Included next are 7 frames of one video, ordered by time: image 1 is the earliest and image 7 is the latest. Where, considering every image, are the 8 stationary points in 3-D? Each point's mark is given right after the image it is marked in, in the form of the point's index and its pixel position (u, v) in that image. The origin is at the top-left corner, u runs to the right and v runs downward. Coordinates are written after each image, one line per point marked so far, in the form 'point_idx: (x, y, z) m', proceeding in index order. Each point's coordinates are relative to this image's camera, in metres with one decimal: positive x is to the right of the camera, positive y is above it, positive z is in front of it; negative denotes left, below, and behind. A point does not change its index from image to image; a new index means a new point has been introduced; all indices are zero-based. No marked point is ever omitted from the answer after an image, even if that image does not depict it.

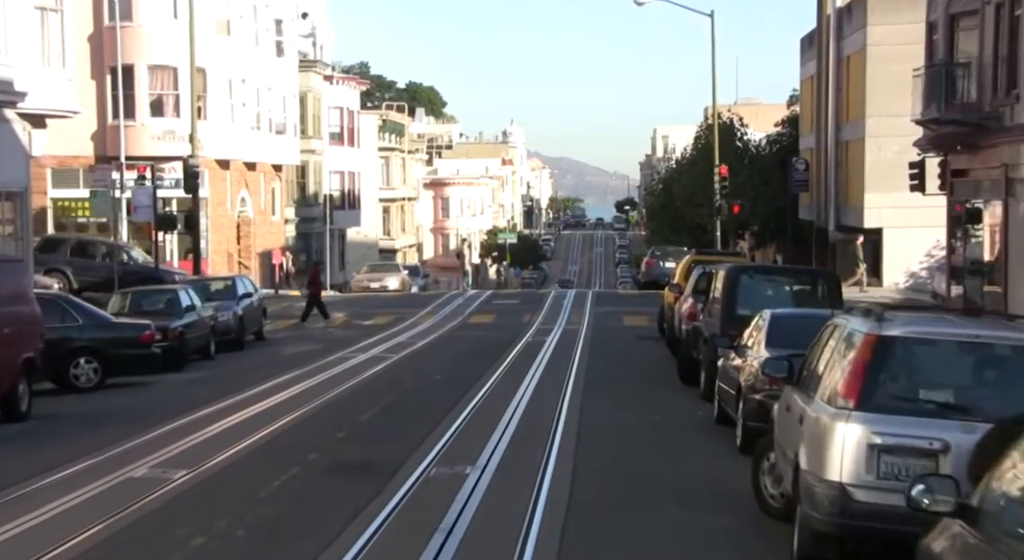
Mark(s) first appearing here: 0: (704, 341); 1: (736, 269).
0: (+2.5, -0.8, +18.6) m
1: (+2.8, +0.1, +17.9) m
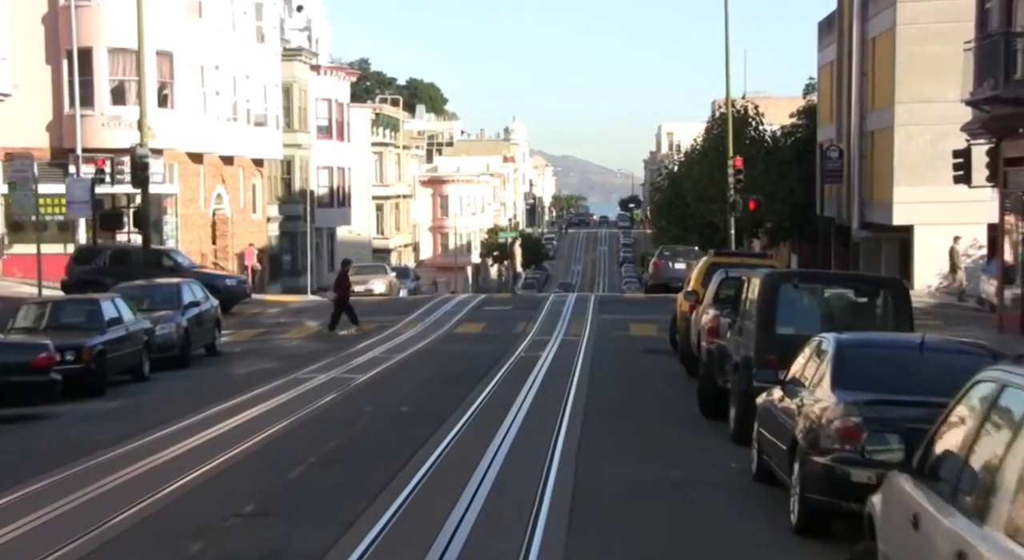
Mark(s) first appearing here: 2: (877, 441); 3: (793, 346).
0: (+2.3, -0.9, +14.8) m
1: (+2.6, 0.0, +14.1) m
2: (+2.3, -1.0, +9.1) m
3: (+2.7, -0.6, +13.7) m
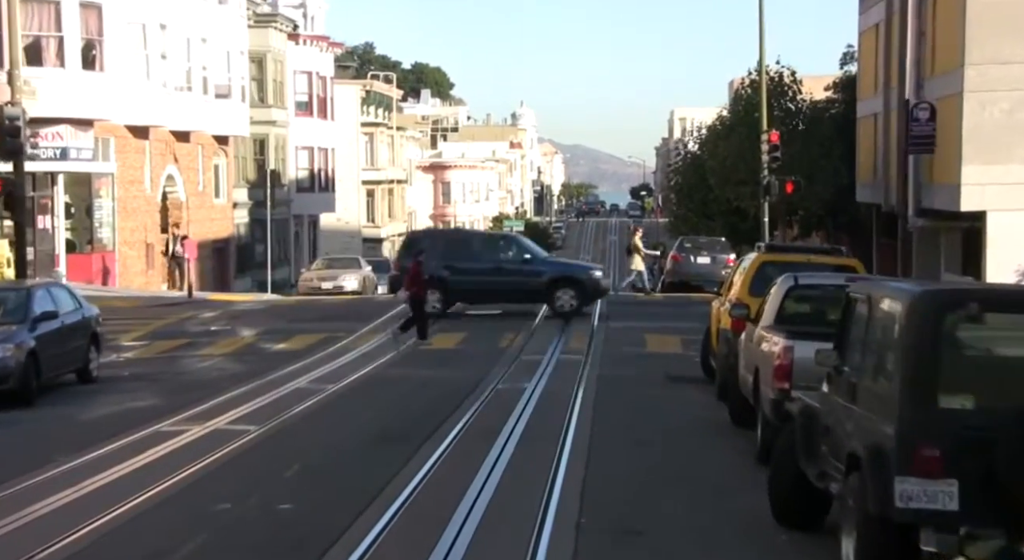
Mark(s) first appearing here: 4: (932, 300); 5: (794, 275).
0: (+1.9, -1.0, +8.3) m
1: (+2.2, -0.1, +7.6) m
2: (+1.9, -1.2, +2.6) m
3: (+2.3, -0.8, +7.2) m
4: (+2.2, -0.1, +7.5) m
5: (+2.6, 0.0, +13.4) m
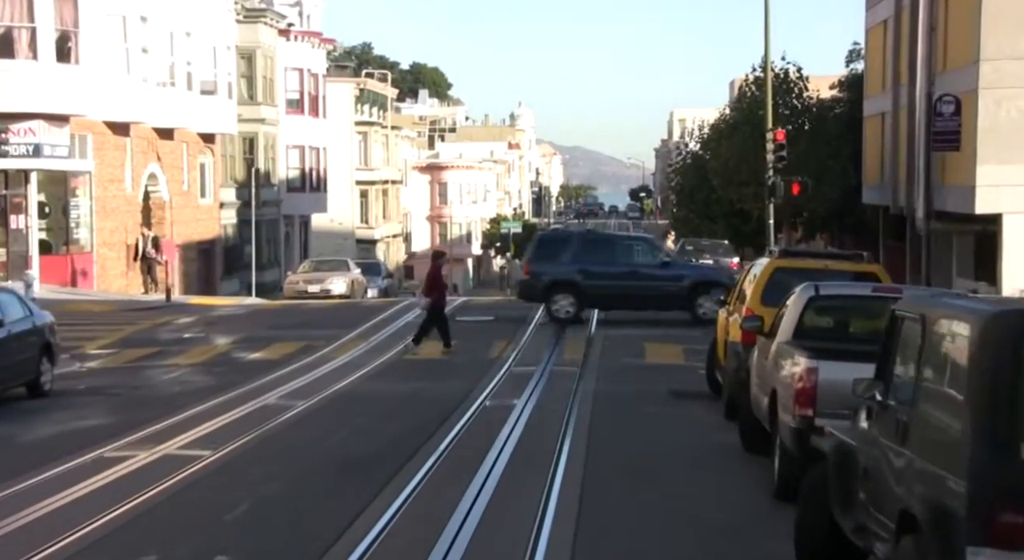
0: (+1.8, -1.1, +6.8) m
1: (+2.1, -0.2, +6.1) m
2: (+1.8, -1.3, +1.1) m
3: (+2.2, -0.8, +5.7) m
4: (+2.1, -0.2, +6.0) m
5: (+2.5, 0.0, +11.9) m
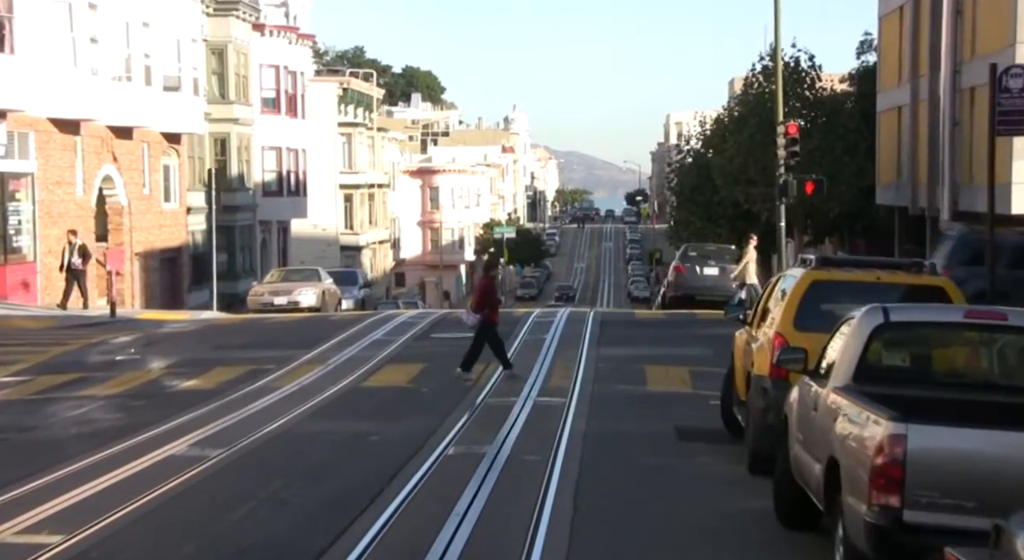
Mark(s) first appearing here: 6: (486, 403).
0: (+1.5, -1.2, +3.6) m
1: (+1.8, -0.3, +2.9) m
2: (+1.5, -1.4, -2.1) m
3: (+1.9, -0.9, +2.4) m
4: (+1.8, -0.3, +2.7) m
5: (+2.2, -0.2, +8.6) m
6: (-0.3, -1.4, +16.7) m
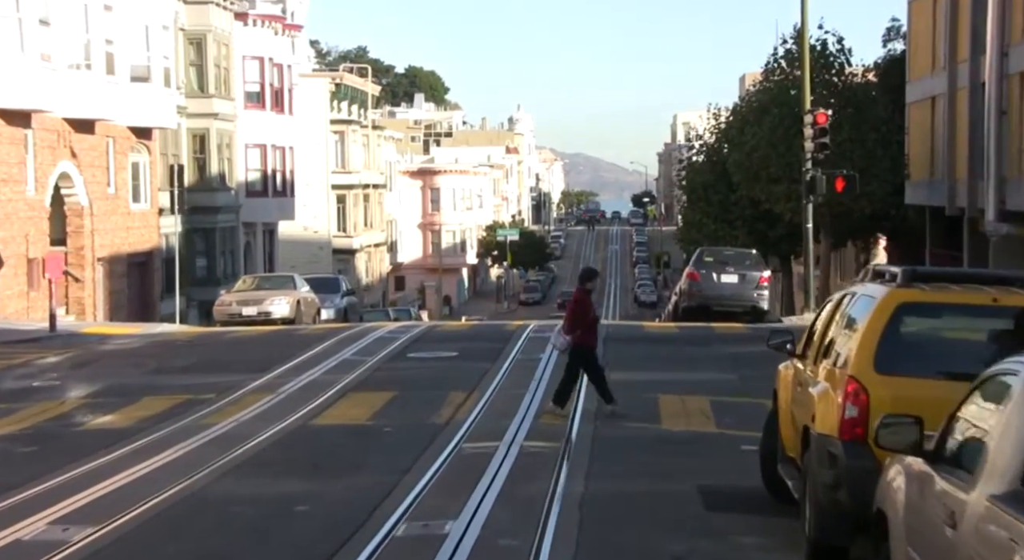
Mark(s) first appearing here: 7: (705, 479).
0: (+1.3, -1.3, +0.2) m
1: (+1.6, -0.4, -0.5) m
2: (+1.3, -1.5, -5.5) m
3: (+1.7, -1.0, -1.0) m
4: (+1.6, -0.4, -0.6) m
5: (+2.0, -0.3, +5.2) m
6: (-0.5, -1.6, +13.4) m
7: (+1.7, -1.7, +12.0) m
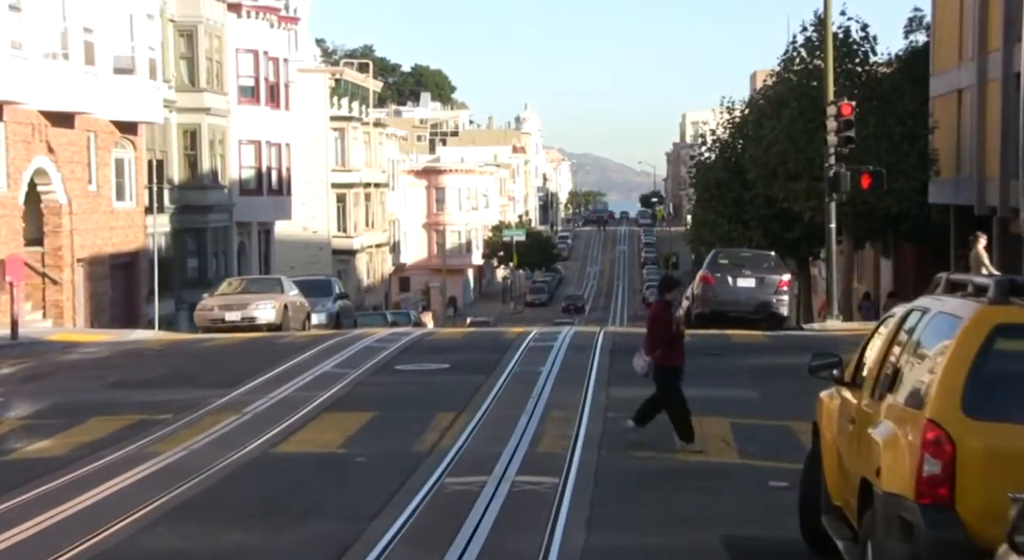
0: (+1.2, -1.4, -1.7) m
1: (+1.4, -0.4, -2.4) m
2: (+1.1, -1.5, -7.5) m
3: (+1.5, -1.1, -2.9) m
4: (+1.4, -0.5, -2.6) m
5: (+1.9, -0.3, +3.3) m
6: (-0.5, -1.6, +11.4) m
7: (+1.6, -1.7, +10.1) m
